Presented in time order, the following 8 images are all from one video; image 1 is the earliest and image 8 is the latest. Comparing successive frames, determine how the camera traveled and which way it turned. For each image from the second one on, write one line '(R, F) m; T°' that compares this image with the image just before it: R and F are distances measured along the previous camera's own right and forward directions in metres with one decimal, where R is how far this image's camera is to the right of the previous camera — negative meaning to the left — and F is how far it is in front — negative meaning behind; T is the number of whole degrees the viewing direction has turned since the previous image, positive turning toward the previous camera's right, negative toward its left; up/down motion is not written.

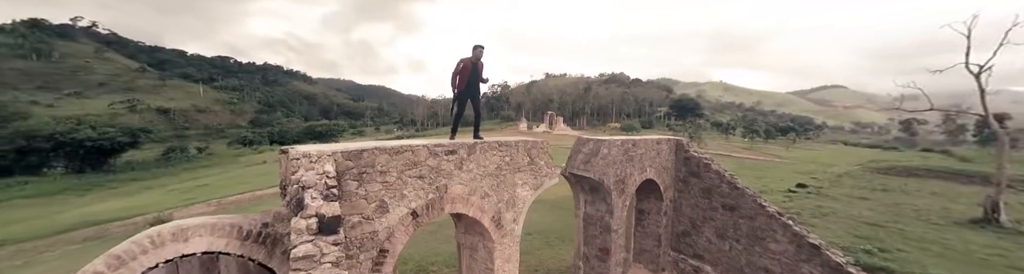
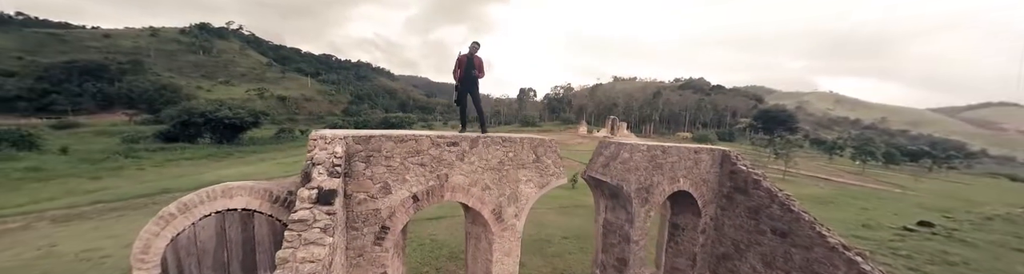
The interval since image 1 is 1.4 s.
(+0.7, 0.0) m; -11°
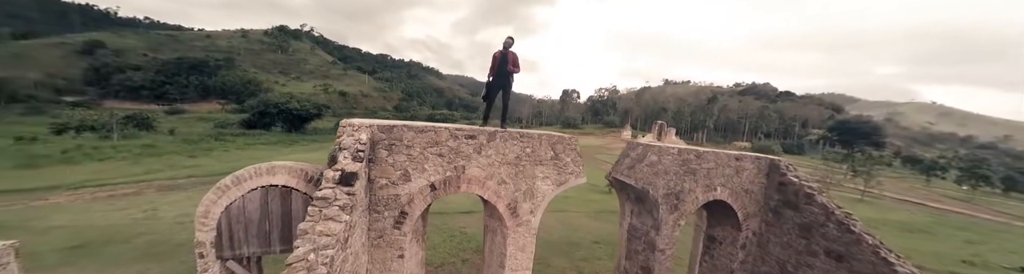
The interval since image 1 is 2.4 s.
(+0.3, 0.0) m; -8°
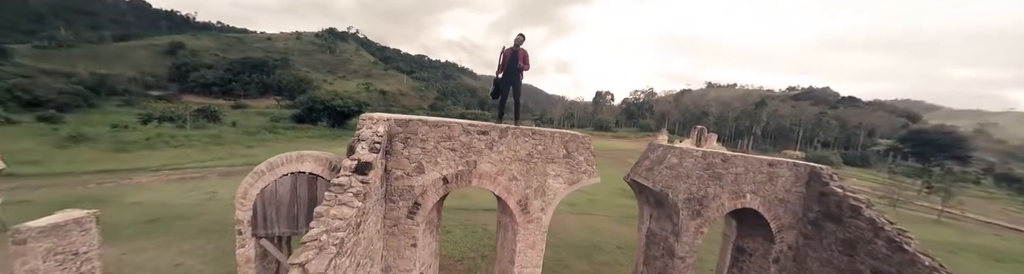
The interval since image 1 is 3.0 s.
(+0.2, 0.0) m; -6°
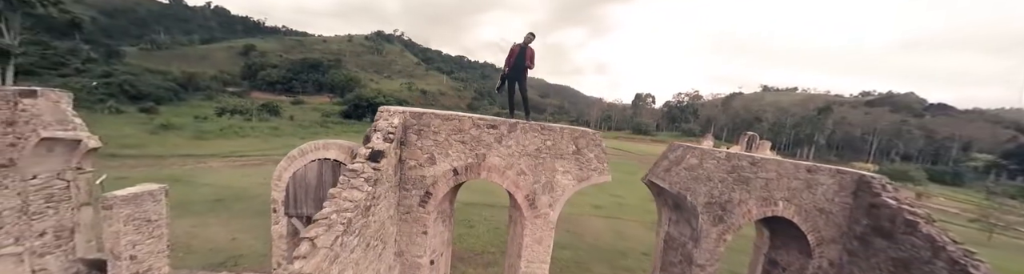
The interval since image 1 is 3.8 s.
(+0.3, 0.0) m; -6°
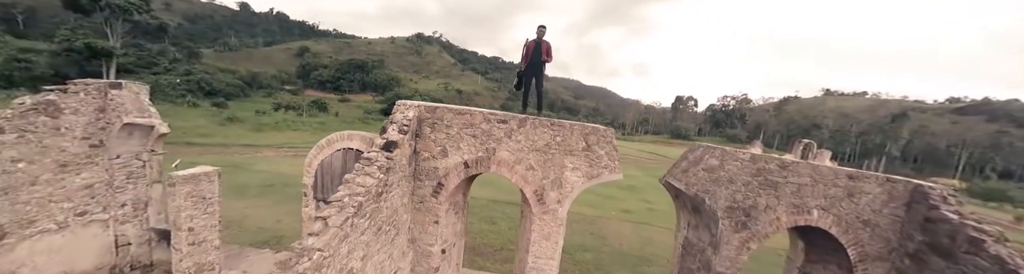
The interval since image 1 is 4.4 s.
(+0.3, 0.0) m; -6°
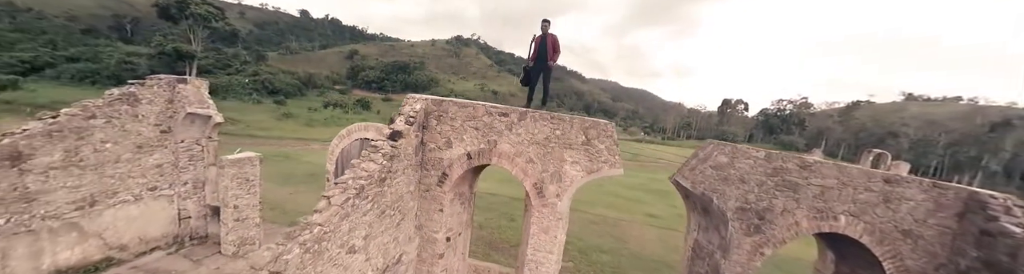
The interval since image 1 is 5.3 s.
(+0.4, -0.1) m; -6°
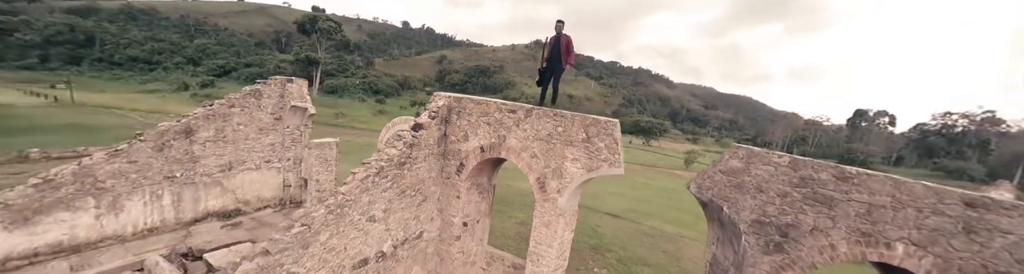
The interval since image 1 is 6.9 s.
(+0.9, -0.2) m; -14°
